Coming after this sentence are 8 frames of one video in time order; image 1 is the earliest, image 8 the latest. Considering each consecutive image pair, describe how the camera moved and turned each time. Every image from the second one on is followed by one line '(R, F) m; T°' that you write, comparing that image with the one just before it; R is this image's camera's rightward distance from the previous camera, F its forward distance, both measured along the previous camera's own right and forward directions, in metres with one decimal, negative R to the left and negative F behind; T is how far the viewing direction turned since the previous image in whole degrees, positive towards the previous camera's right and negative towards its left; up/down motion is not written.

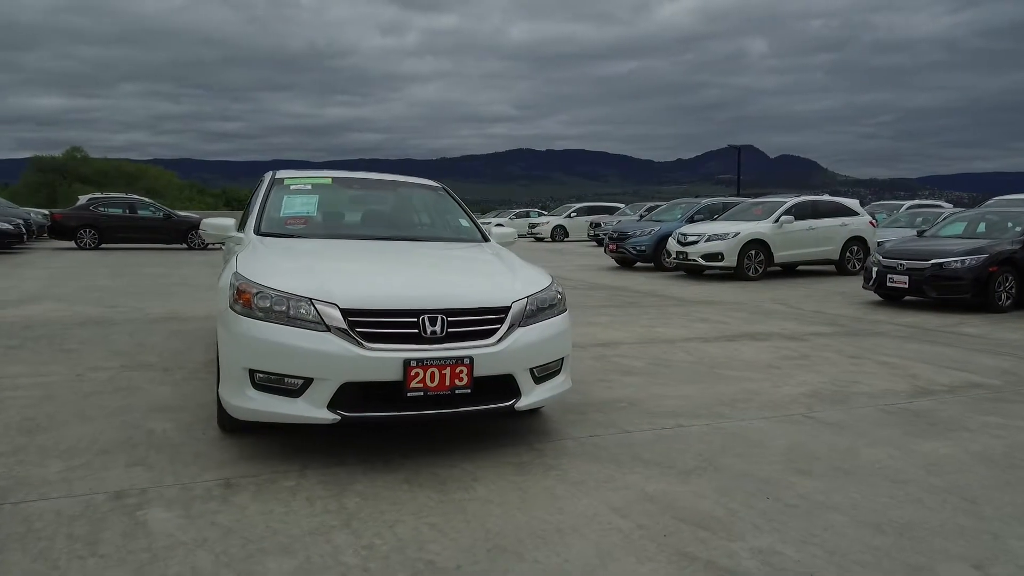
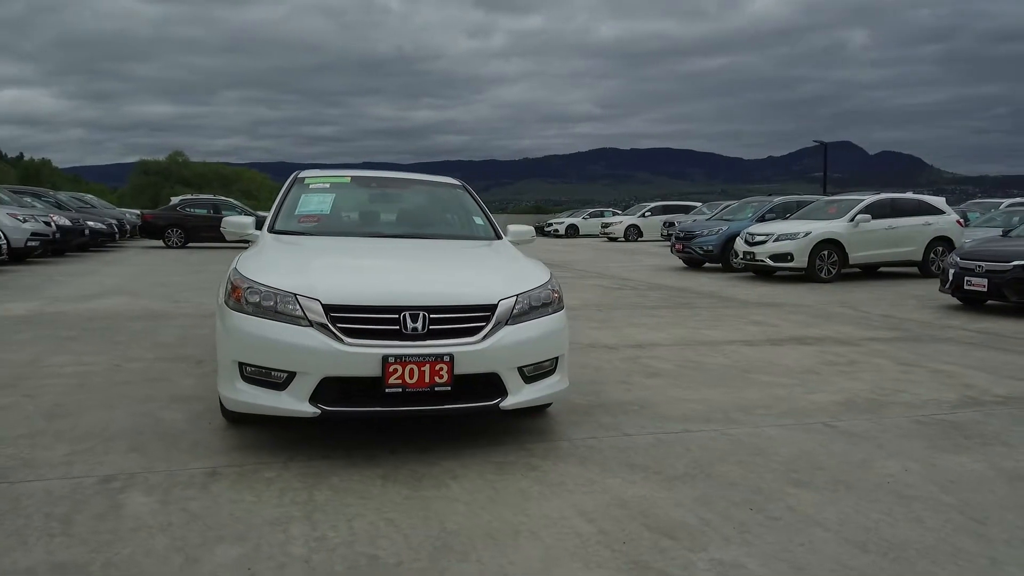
(+0.5, +0.1) m; -6°
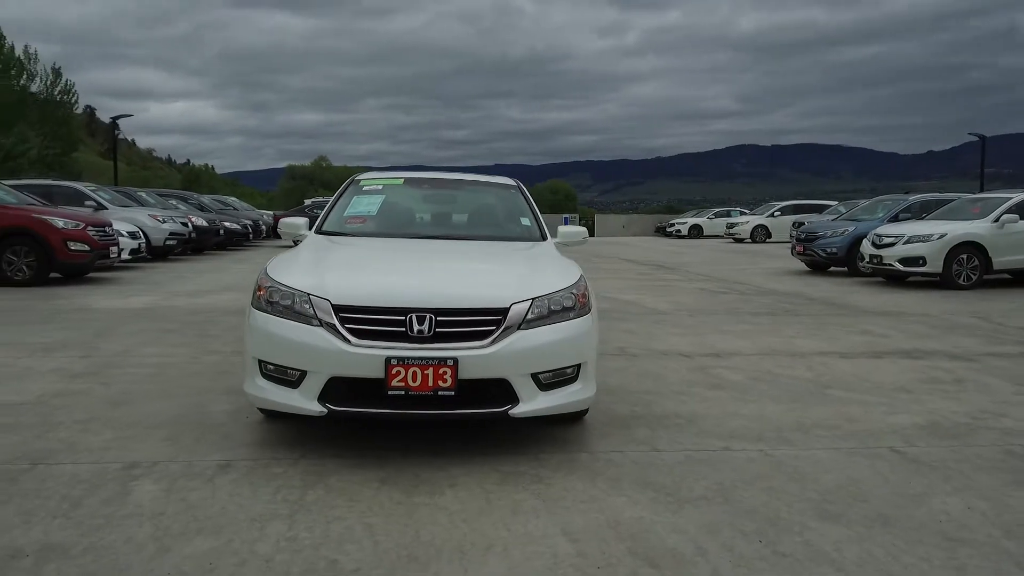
(+0.6, +0.2) m; -10°
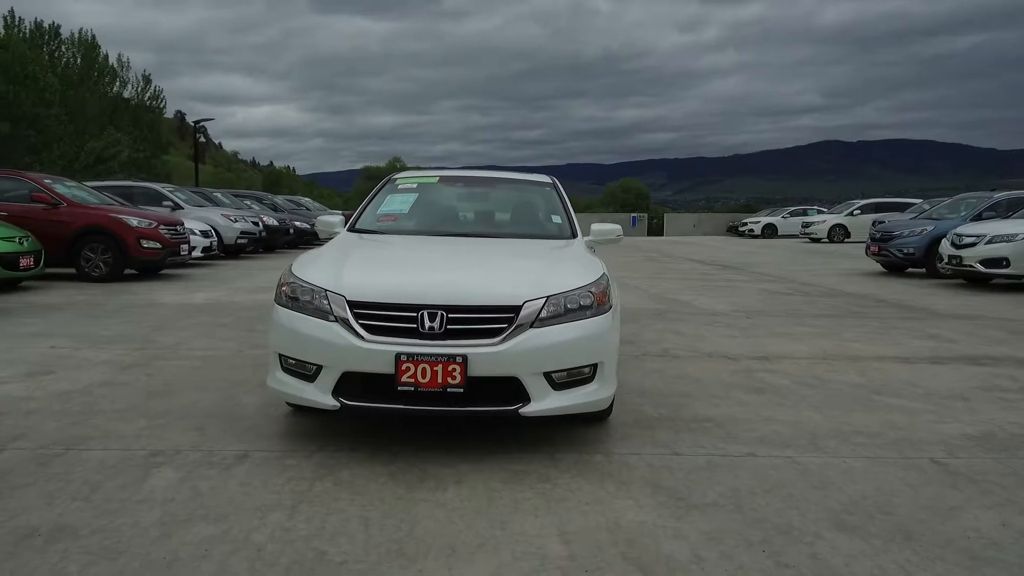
(+0.3, 0.0) m; -6°
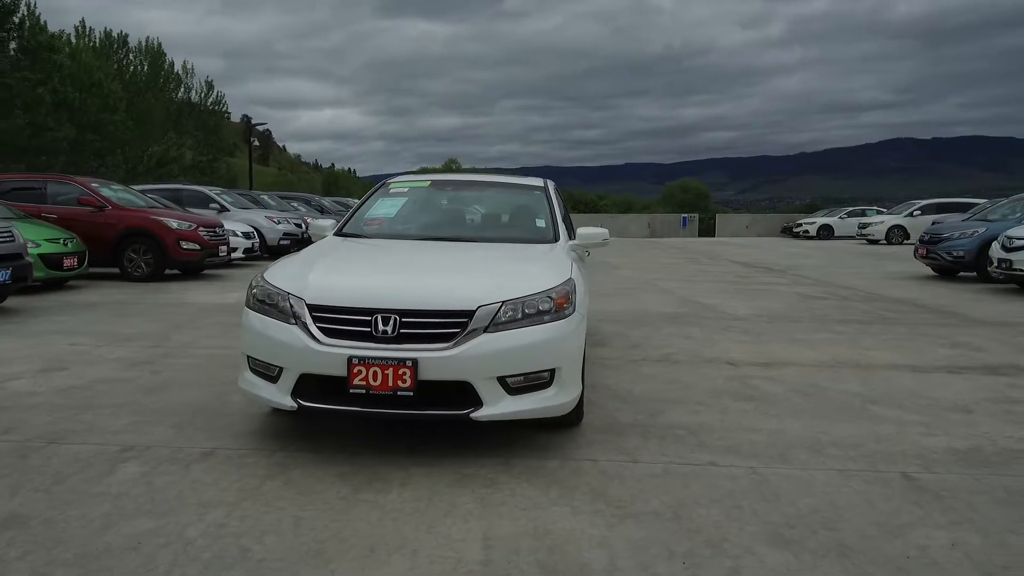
(+0.5, 0.0) m; -5°
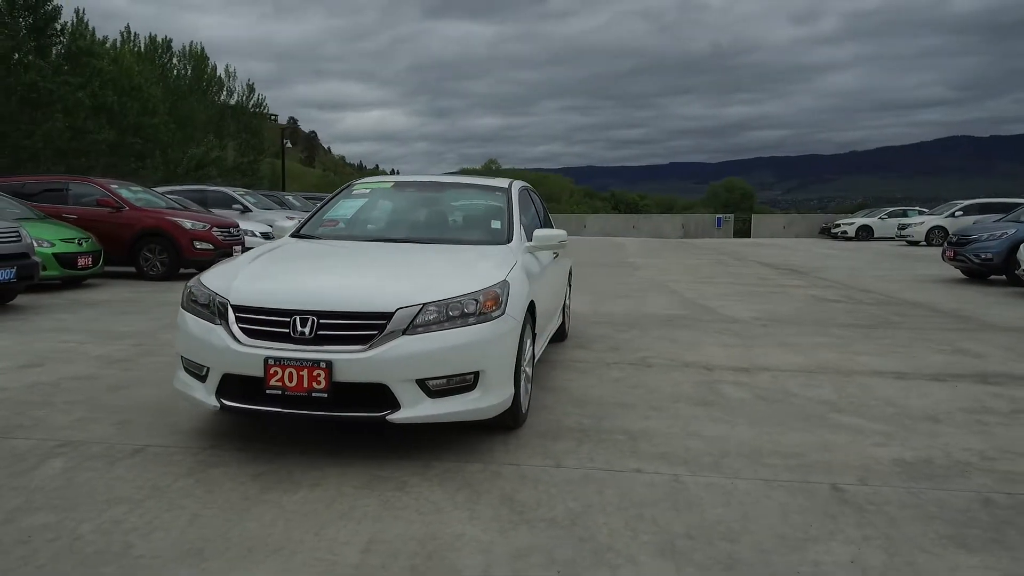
(+0.6, 0.0) m; -3°
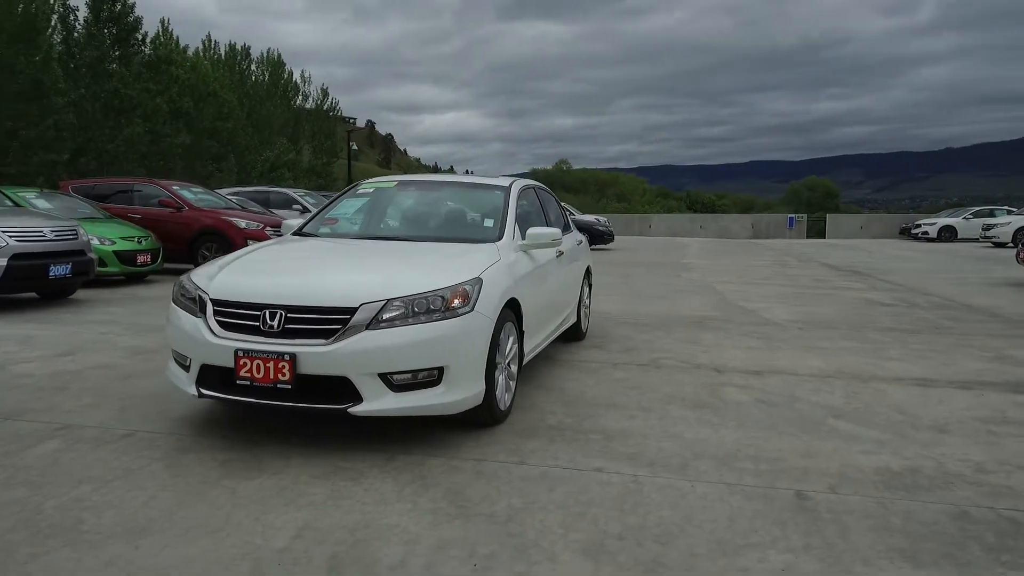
(+0.6, 0.0) m; -6°
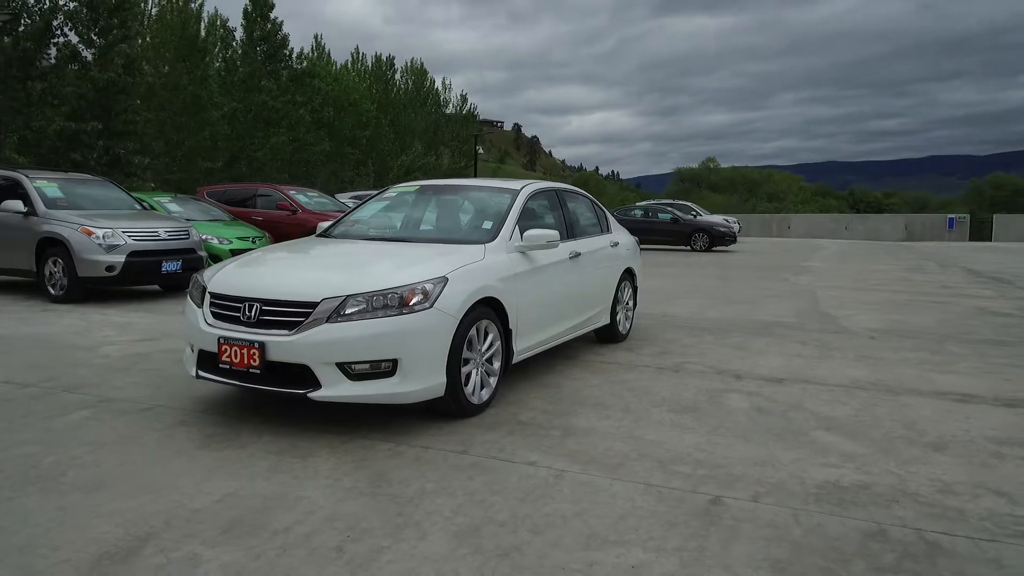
(+1.1, -0.1) m; -12°
